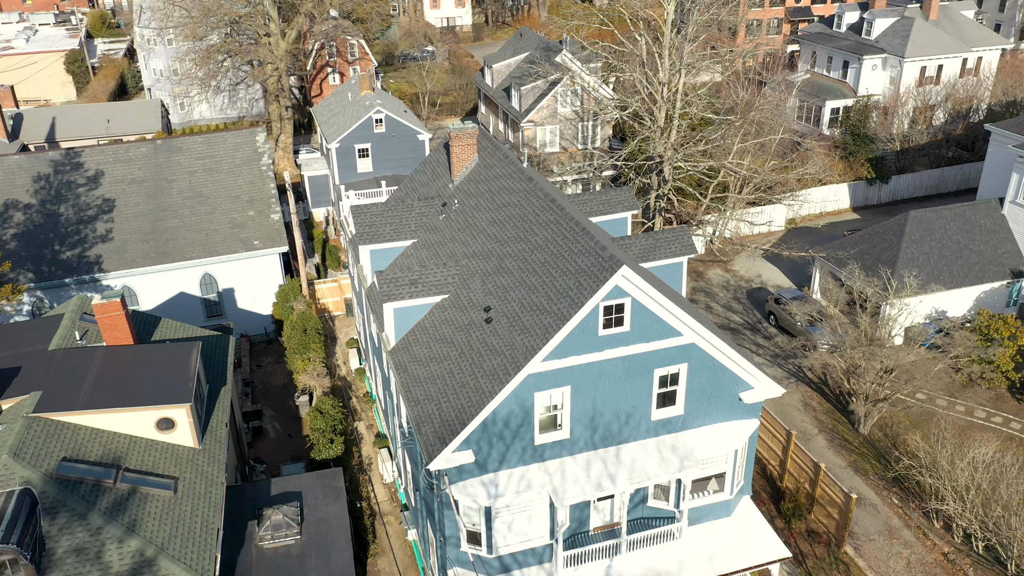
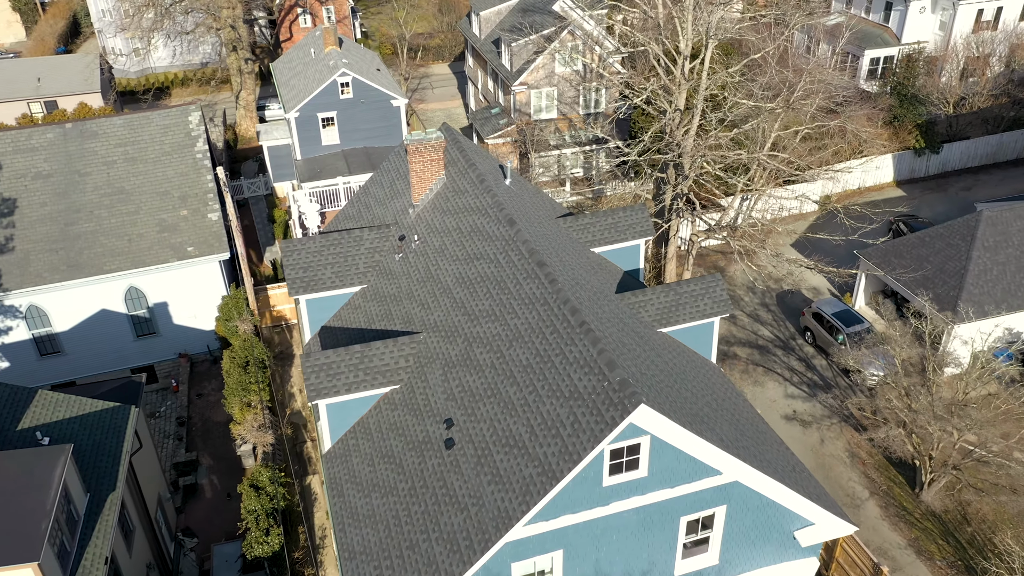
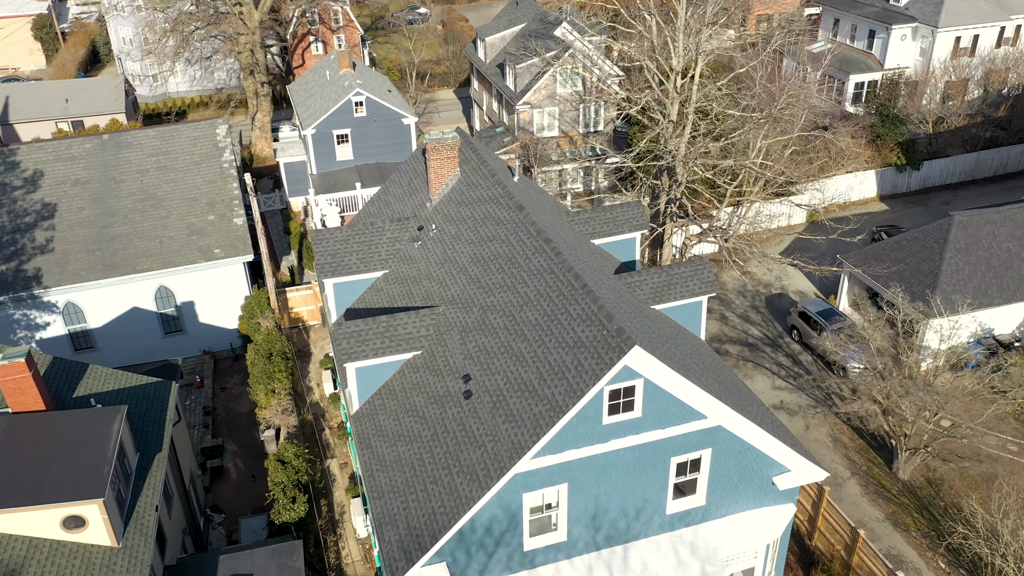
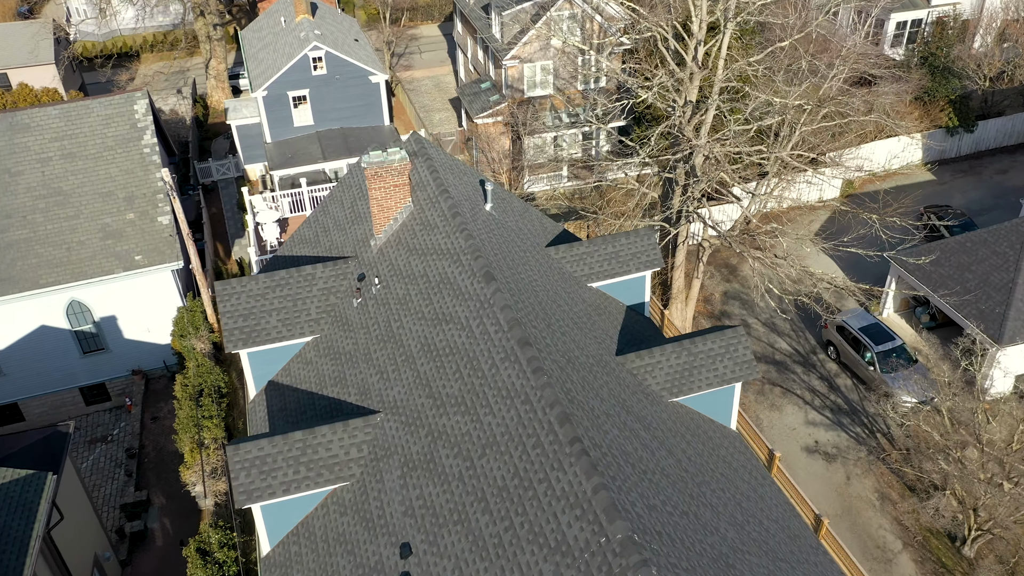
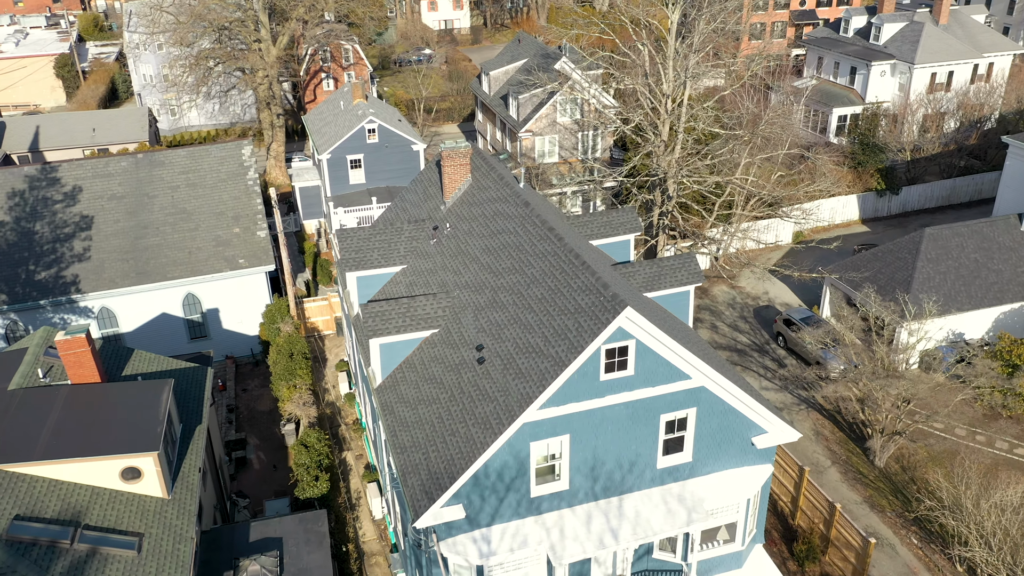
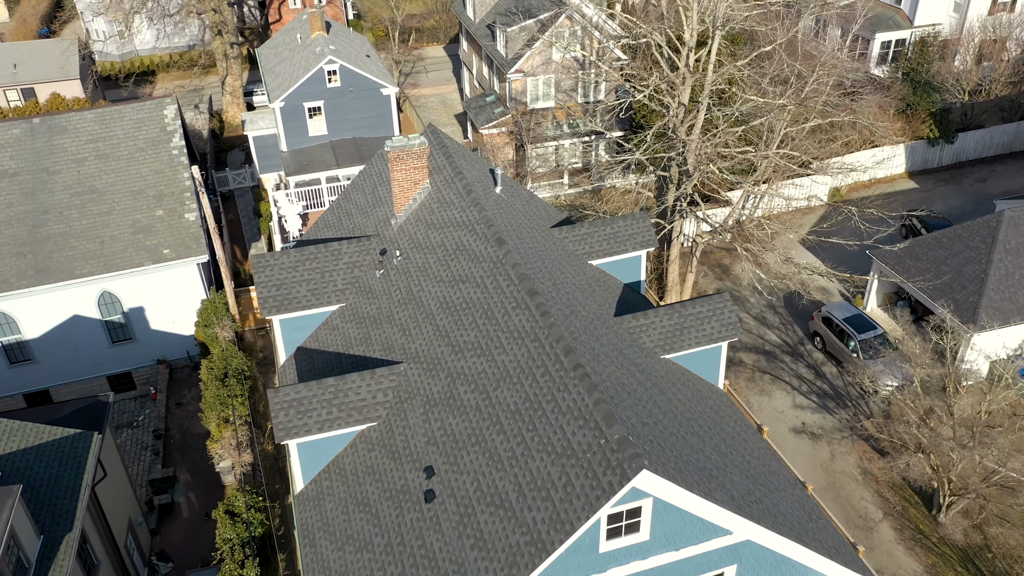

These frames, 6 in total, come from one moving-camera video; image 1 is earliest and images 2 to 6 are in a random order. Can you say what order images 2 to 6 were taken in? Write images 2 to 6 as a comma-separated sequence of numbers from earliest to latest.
5, 3, 2, 6, 4
